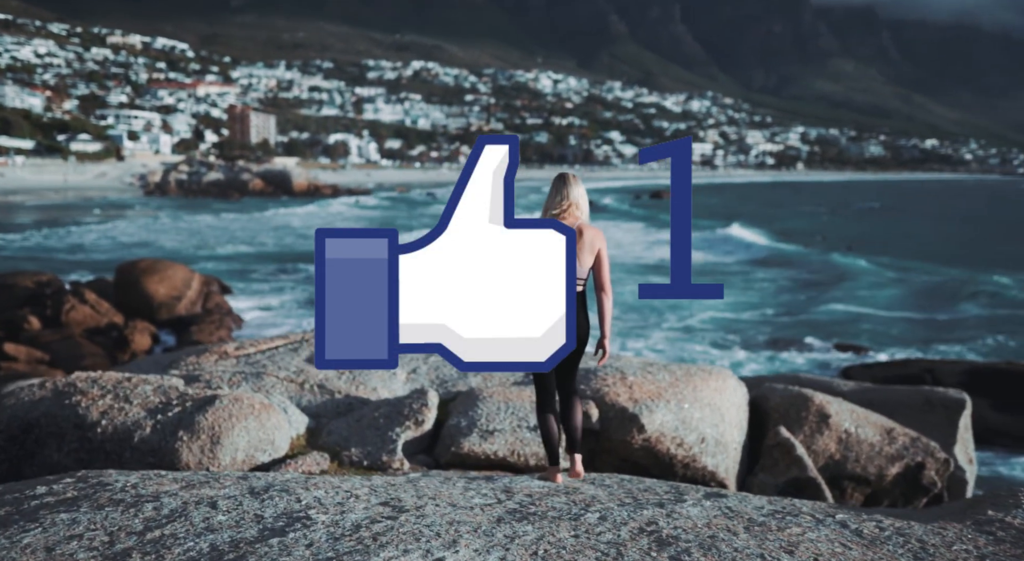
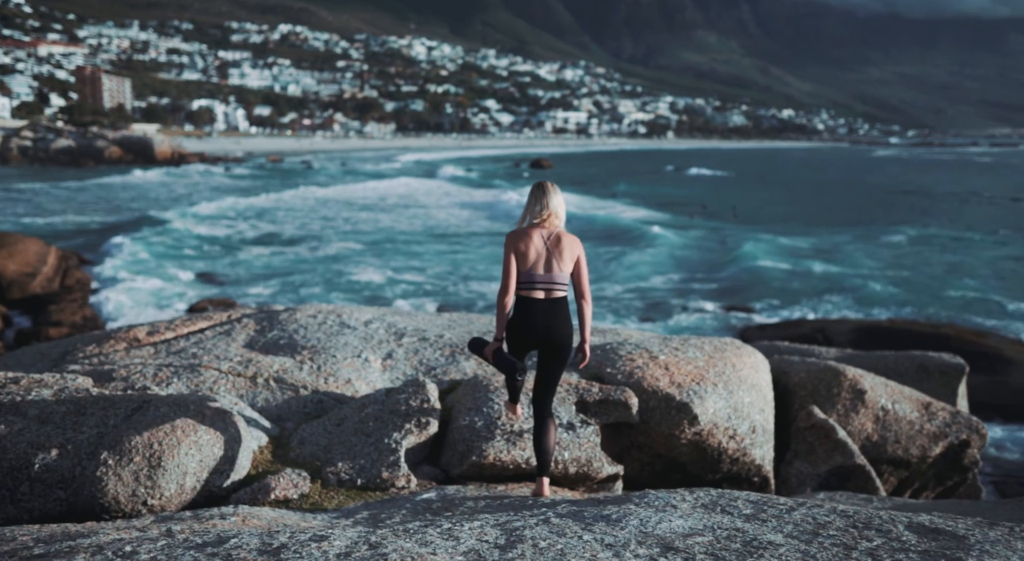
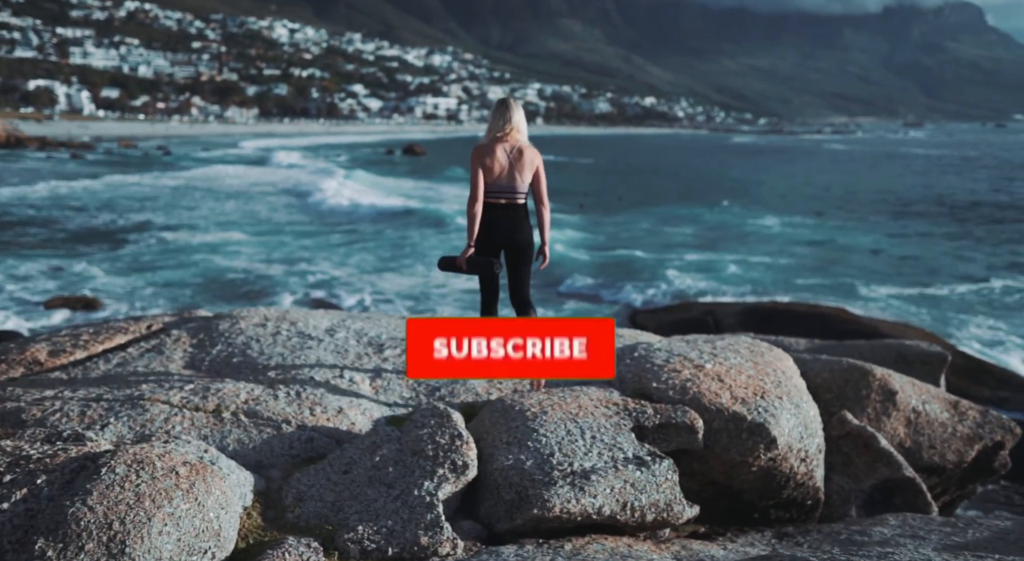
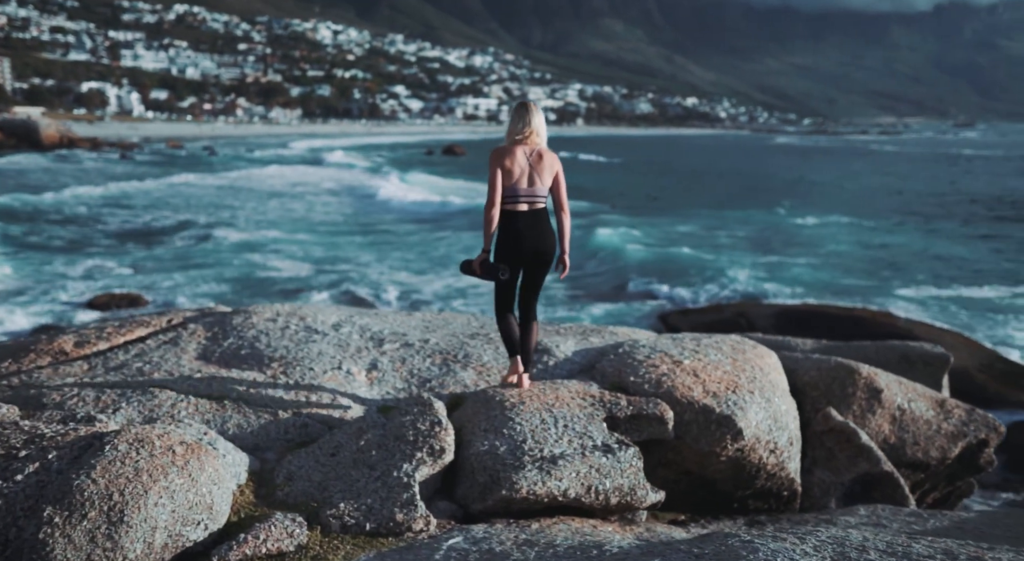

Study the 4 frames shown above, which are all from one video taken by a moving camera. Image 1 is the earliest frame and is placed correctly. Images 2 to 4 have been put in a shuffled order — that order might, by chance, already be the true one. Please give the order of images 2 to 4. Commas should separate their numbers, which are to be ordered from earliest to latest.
2, 4, 3
